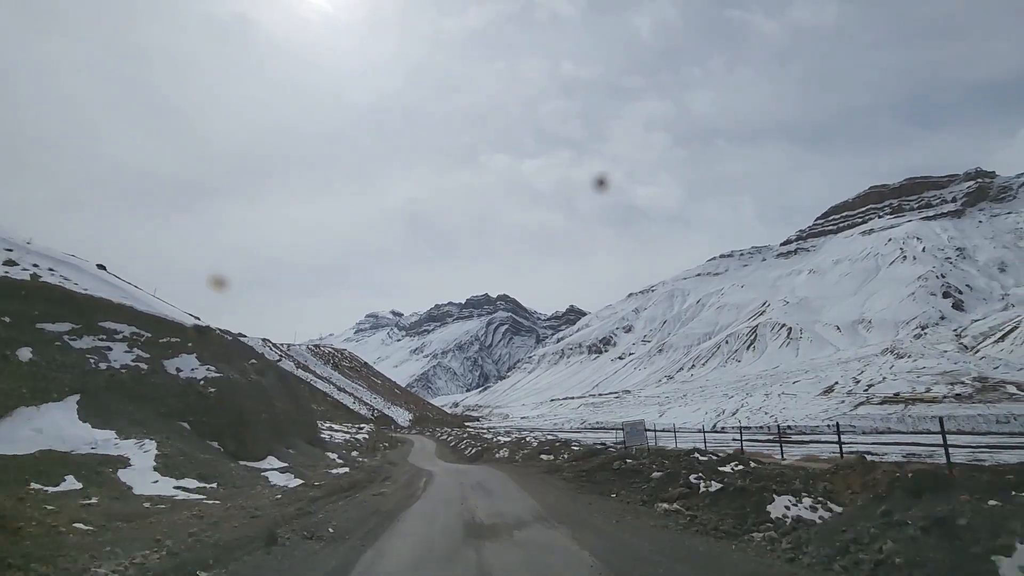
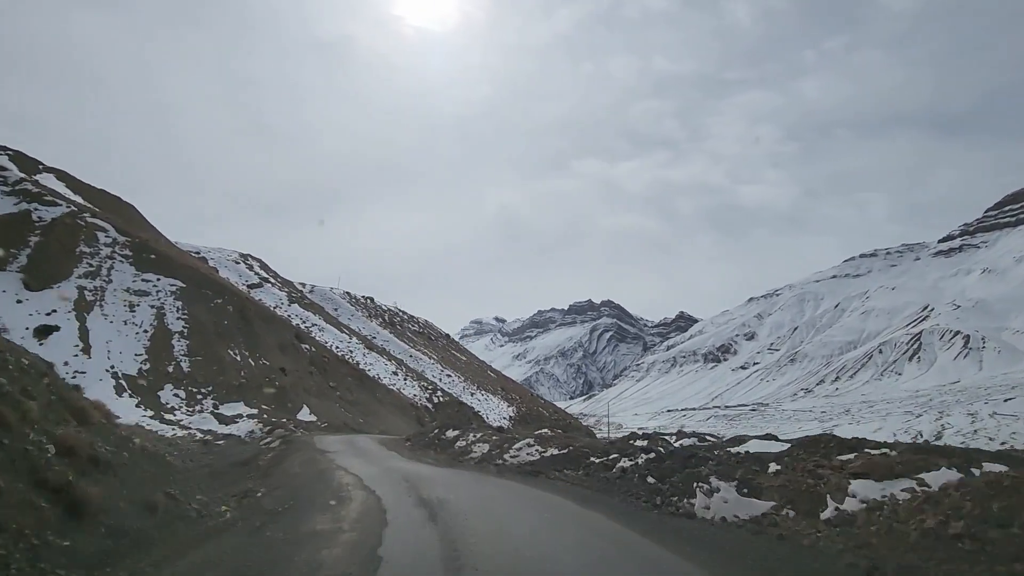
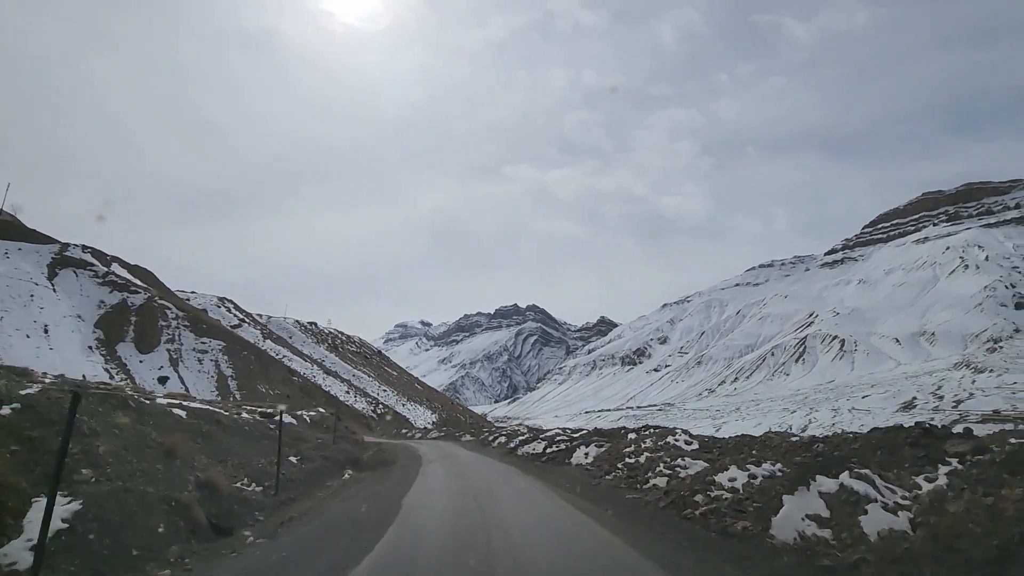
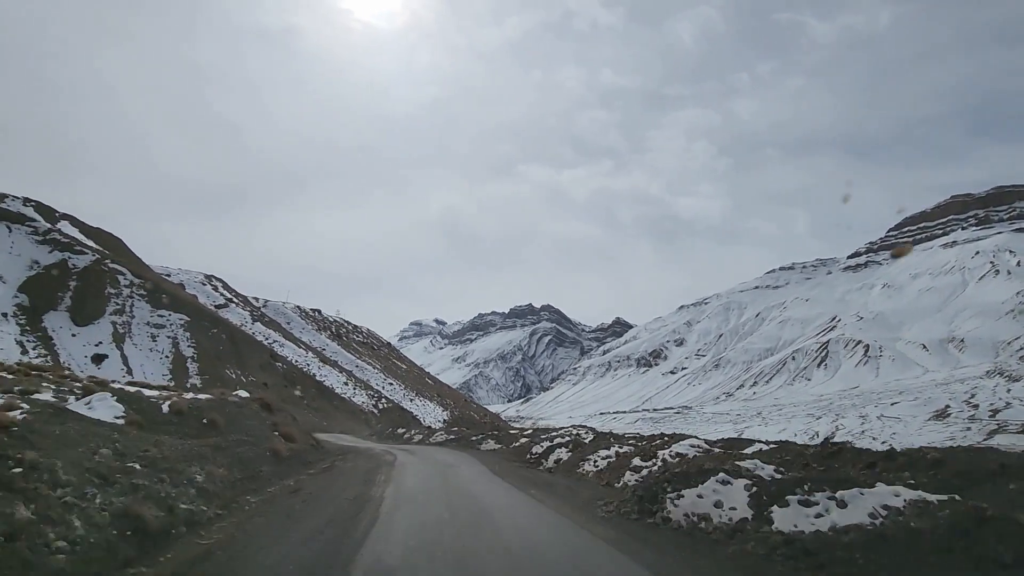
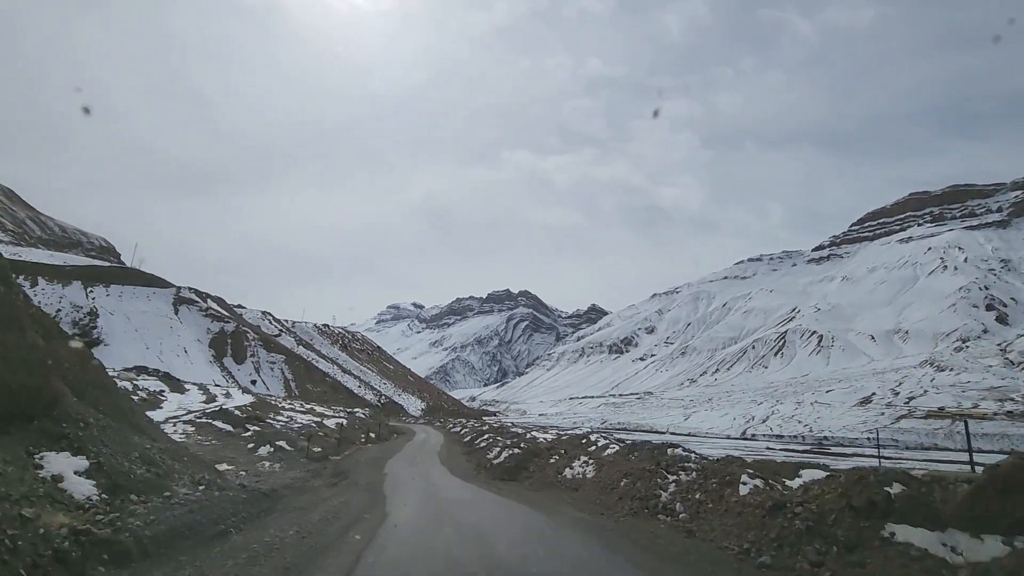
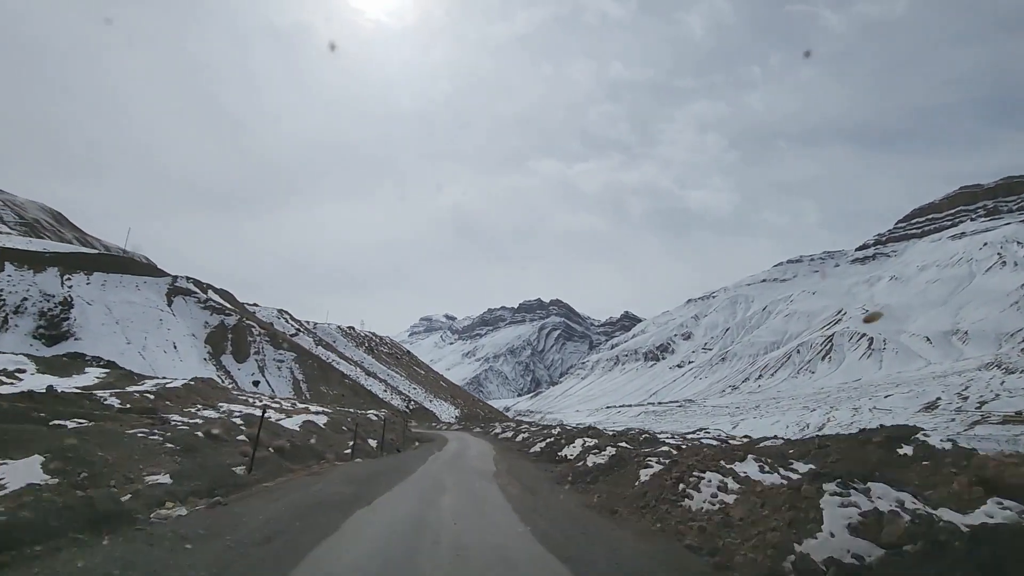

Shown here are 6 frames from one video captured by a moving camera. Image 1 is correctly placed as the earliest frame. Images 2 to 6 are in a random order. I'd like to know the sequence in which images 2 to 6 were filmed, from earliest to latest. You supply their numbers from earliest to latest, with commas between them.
5, 6, 3, 4, 2
